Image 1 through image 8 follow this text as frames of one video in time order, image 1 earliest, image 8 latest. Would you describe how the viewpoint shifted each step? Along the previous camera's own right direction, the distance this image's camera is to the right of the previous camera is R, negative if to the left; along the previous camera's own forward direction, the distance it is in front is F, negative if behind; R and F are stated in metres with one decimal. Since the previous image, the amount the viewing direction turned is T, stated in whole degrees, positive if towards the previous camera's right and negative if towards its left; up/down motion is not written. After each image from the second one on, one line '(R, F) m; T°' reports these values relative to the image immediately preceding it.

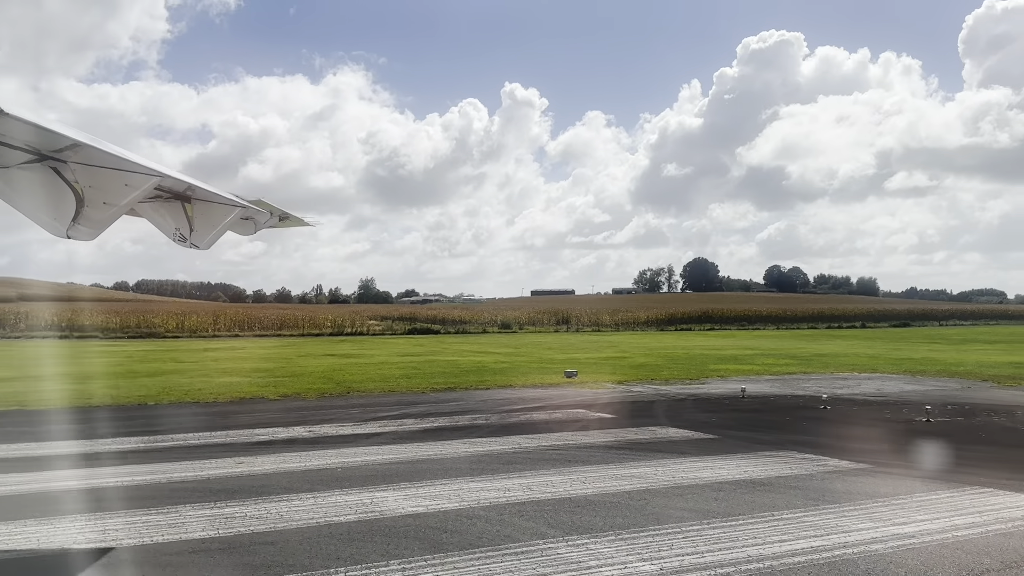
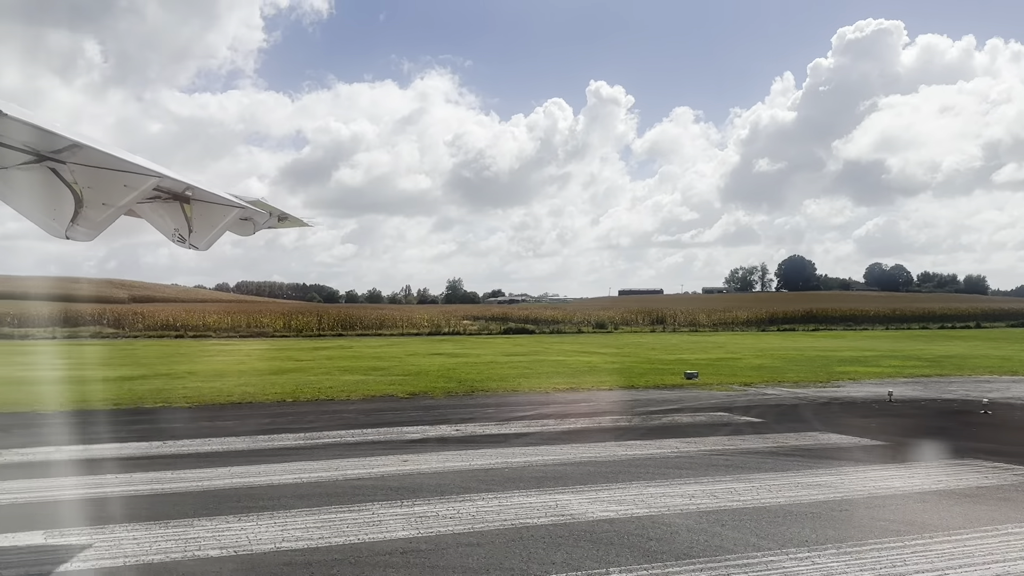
(-1.6, +0.3) m; -5°
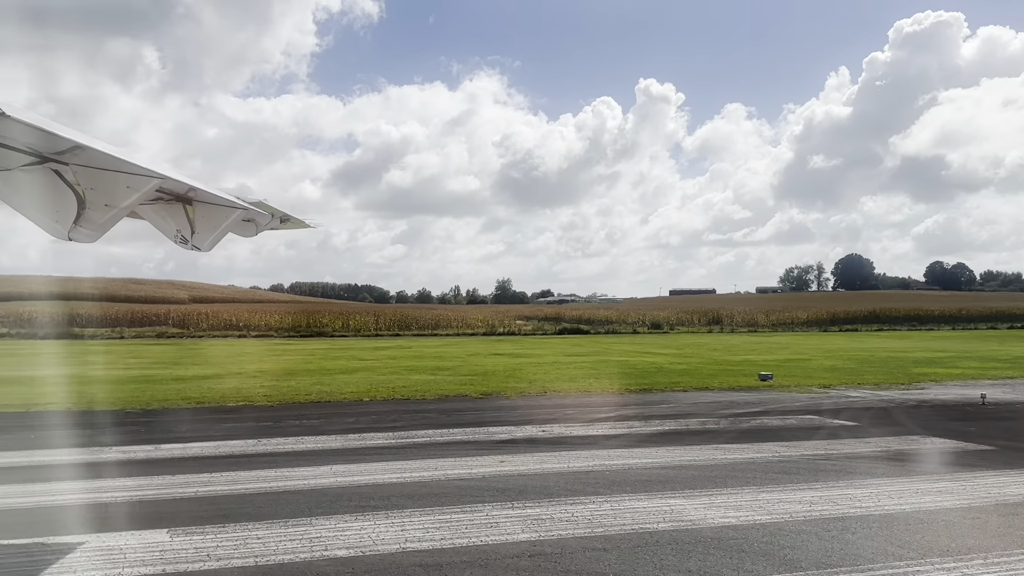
(-1.0, +0.2) m; -3°
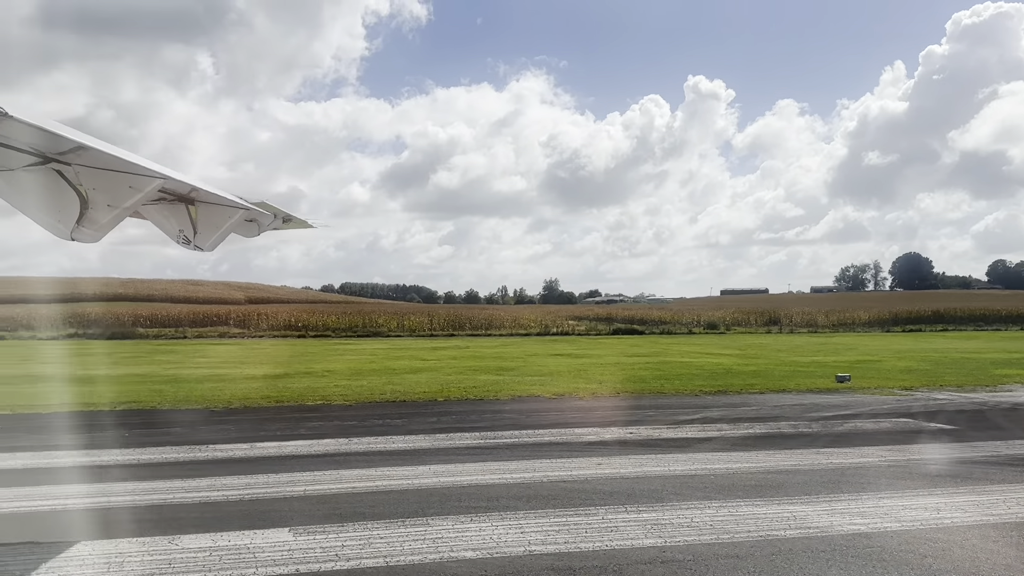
(-1.0, +0.1) m; -3°
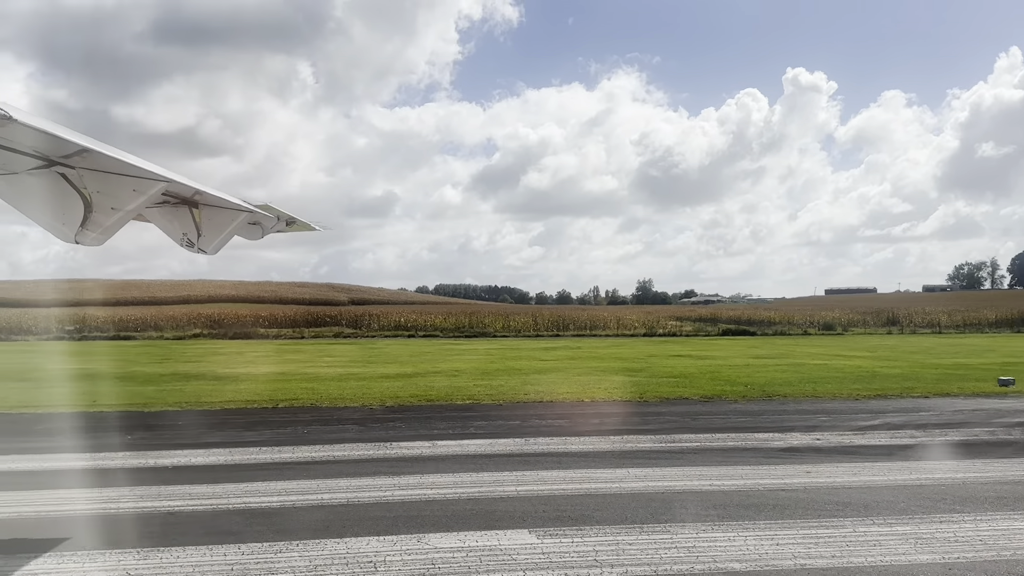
(-1.9, +0.2) m; -5°
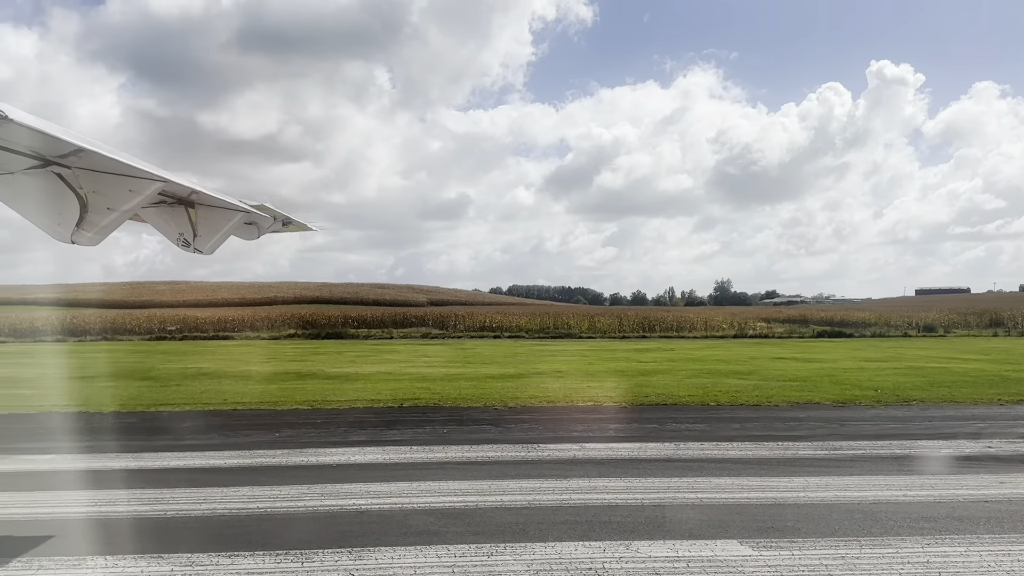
(-1.5, +0.2) m; -4°
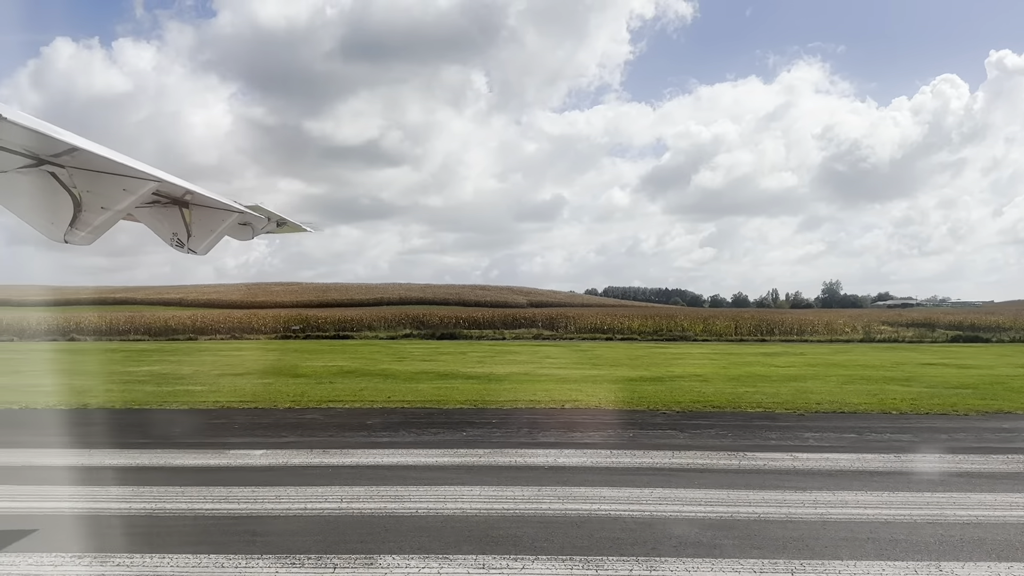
(-2.0, +0.2) m; -5°
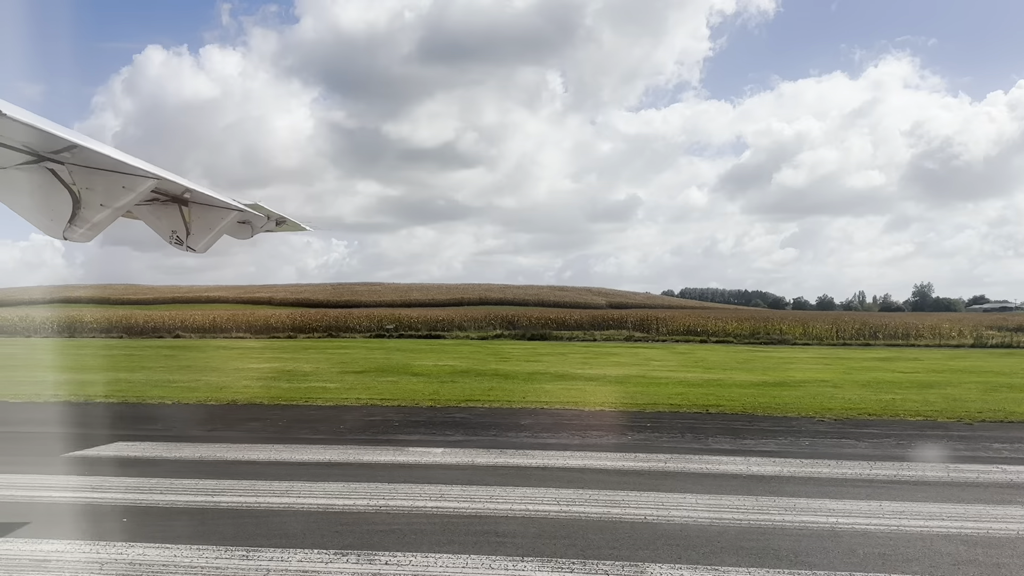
(-1.8, +0.2) m; -4°
